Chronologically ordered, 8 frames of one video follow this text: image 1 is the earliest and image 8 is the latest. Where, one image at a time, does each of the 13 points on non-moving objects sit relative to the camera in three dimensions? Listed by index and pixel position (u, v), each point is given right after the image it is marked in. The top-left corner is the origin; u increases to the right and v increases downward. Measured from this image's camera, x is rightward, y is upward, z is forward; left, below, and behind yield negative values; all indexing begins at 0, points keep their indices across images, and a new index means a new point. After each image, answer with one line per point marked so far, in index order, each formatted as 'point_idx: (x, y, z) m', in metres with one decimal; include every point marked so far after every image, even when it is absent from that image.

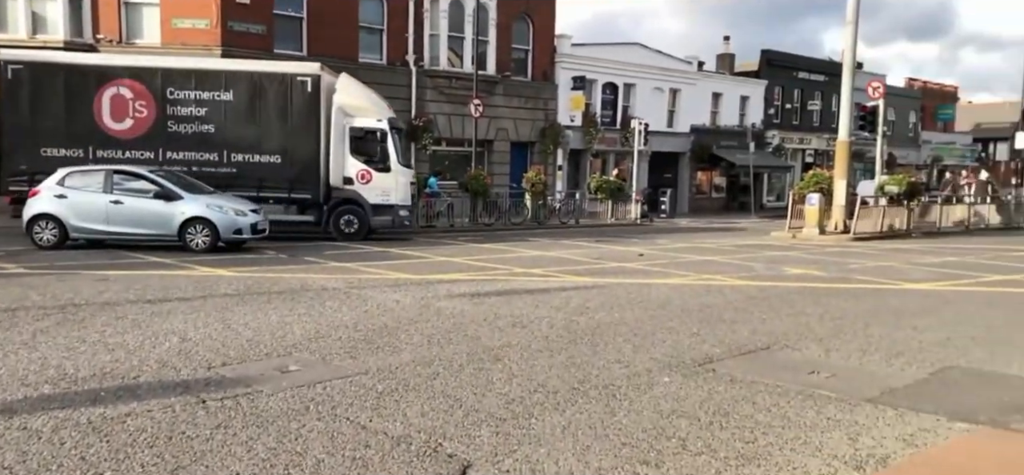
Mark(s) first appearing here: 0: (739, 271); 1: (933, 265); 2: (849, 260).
0: (+3.3, -0.5, +12.7) m
1: (+7.4, -0.4, +15.2) m
2: (+6.3, -0.3, +16.1) m
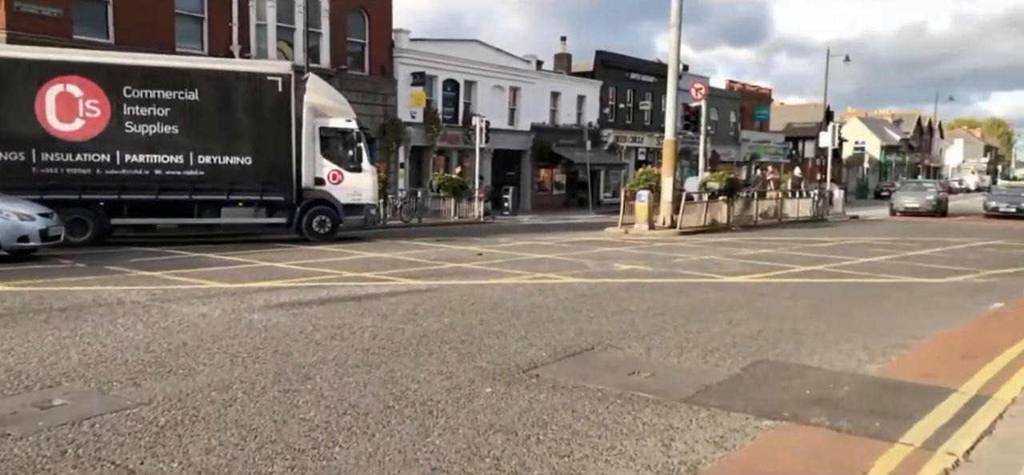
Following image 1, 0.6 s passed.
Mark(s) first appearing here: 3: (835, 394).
0: (+0.9, -0.4, +12.9) m
1: (+4.4, -0.3, +16.0) m
2: (+3.2, -0.2, +16.7) m
3: (+2.1, -1.0, +5.7) m
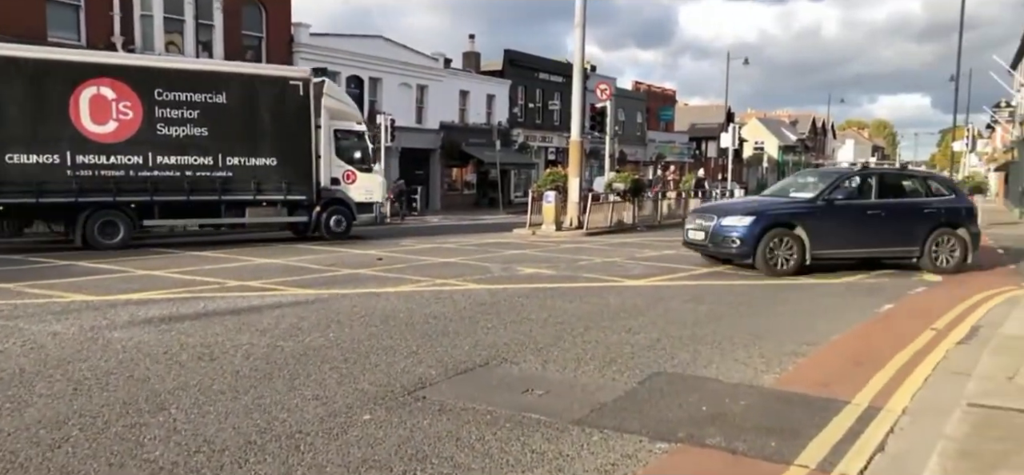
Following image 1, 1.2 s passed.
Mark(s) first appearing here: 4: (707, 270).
0: (-0.5, -0.5, +12.6) m
1: (+2.7, -0.4, +16.1) m
2: (+1.4, -0.3, +16.6) m
3: (+1.4, -1.1, +5.6) m
4: (+3.3, -0.5, +14.6) m
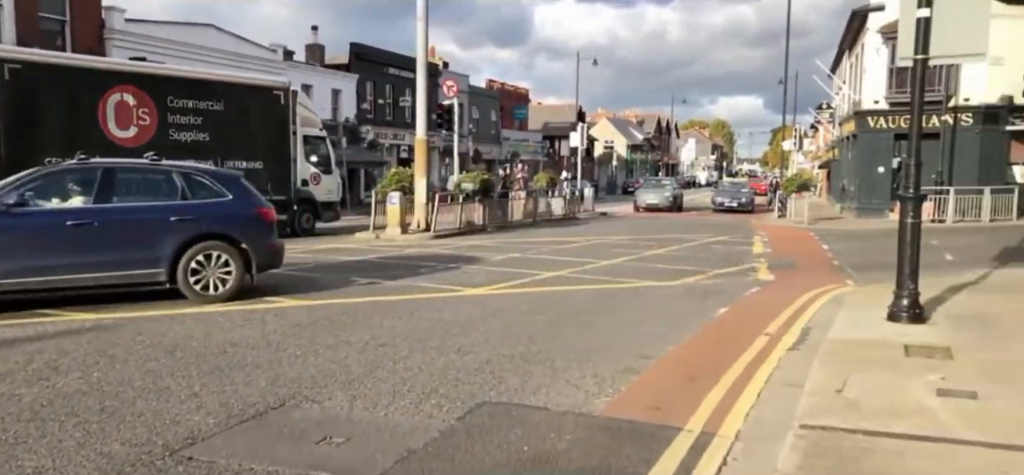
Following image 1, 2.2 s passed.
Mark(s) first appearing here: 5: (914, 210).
0: (-2.8, -0.6, +11.6) m
1: (-0.2, -0.4, +15.6) m
2: (-1.6, -0.4, +15.9) m
3: (+0.3, -1.2, +5.0) m
4: (+0.6, -0.6, +14.3) m
5: (+4.2, +0.3, +9.3) m
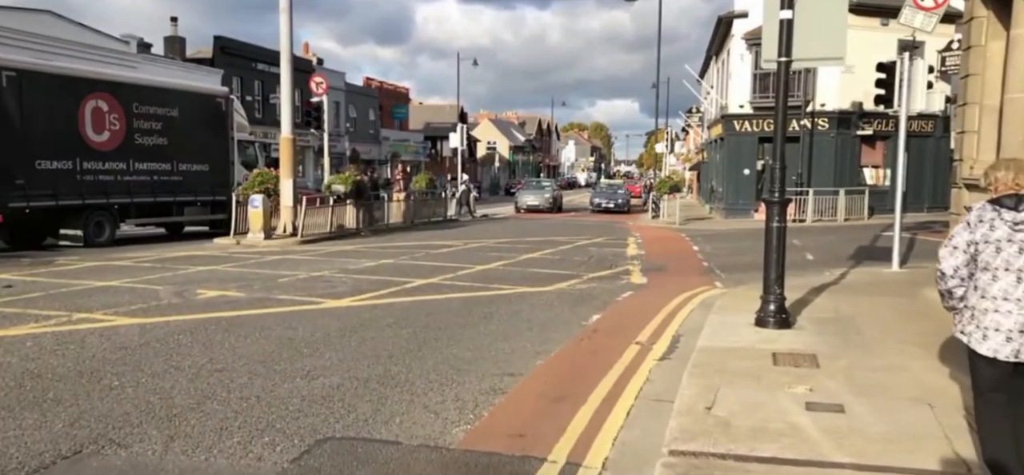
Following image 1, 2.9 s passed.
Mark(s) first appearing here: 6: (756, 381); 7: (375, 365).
0: (-4.5, -0.7, +10.5) m
1: (-2.5, -0.5, +14.8) m
2: (-3.9, -0.5, +15.0) m
3: (-0.6, -1.3, +4.4) m
4: (-1.4, -0.7, +13.7) m
5: (+2.8, +0.3, +9.2) m
6: (+1.9, -1.2, +7.0) m
7: (-1.2, -1.1, +7.5) m
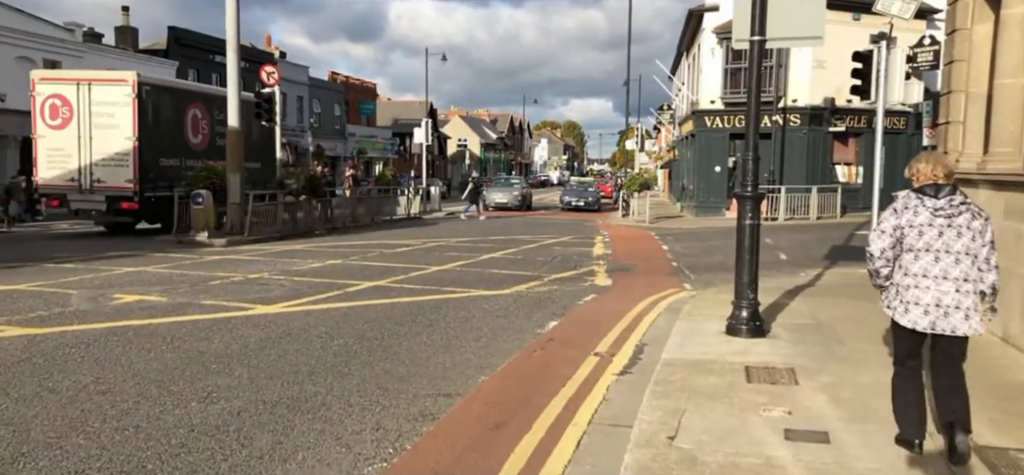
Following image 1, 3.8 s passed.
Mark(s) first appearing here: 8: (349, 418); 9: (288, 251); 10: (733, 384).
0: (-5.0, -0.7, +9.4) m
1: (-3.1, -0.5, +13.8) m
2: (-4.6, -0.5, +13.9) m
3: (-0.9, -1.3, +3.5) m
4: (-2.1, -0.7, +12.6) m
5: (+2.3, +0.3, +8.3) m
6: (+1.5, -1.1, +6.1) m
7: (-1.6, -1.1, +6.5) m
8: (-1.1, -1.2, +5.8) m
9: (-4.4, -0.3, +17.1) m
10: (+1.7, -1.1, +6.7) m
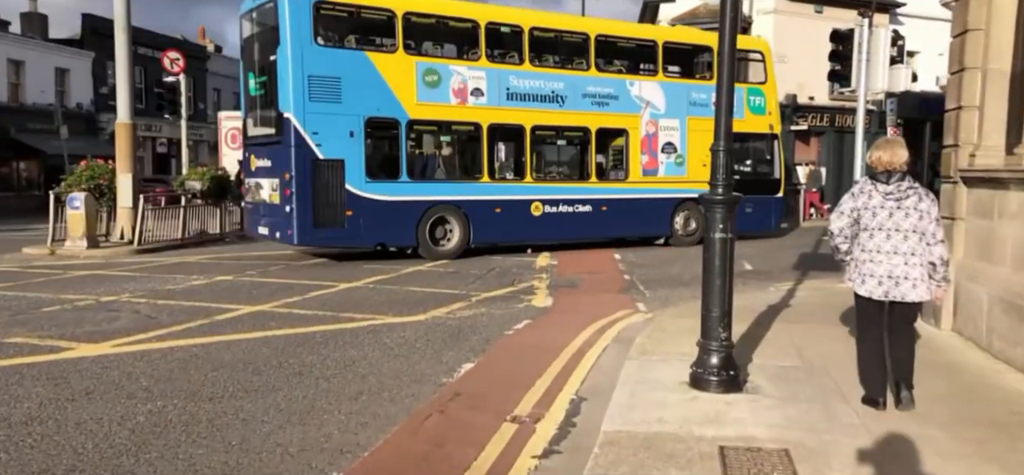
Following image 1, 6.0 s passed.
0: (-5.9, -0.9, +6.9) m
1: (-4.2, -0.7, +11.3) m
2: (-5.6, -0.7, +11.4) m
3: (-1.5, -1.4, +1.2) m
4: (-3.0, -0.8, +10.3) m
5: (+1.5, +0.1, +6.1) m
6: (+0.8, -1.3, +3.9) m
7: (-2.3, -1.2, +4.2) m
8: (-1.7, -1.3, +3.4) m
9: (-5.6, -0.4, +14.6) m
10: (+1.0, -1.2, +4.5) m
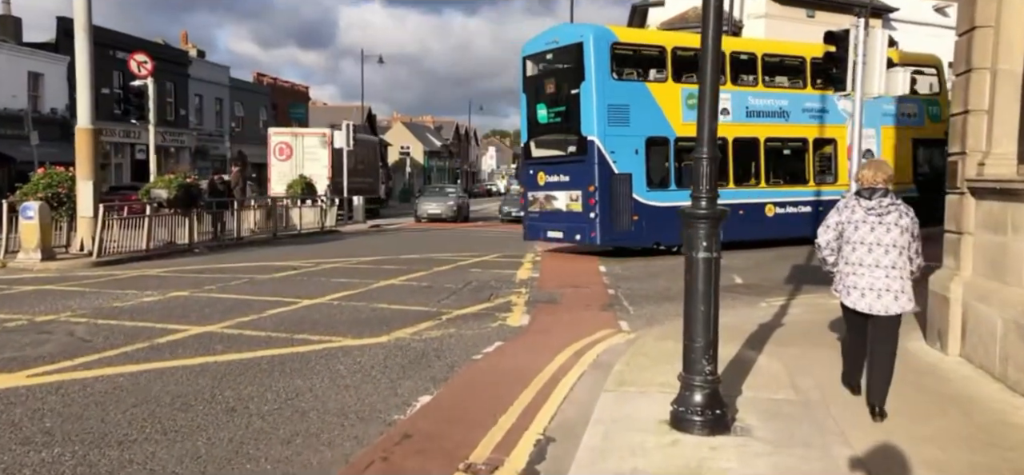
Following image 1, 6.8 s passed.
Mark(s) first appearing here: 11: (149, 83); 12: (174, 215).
0: (-6.1, -1.0, +6.1) m
1: (-4.5, -0.8, +10.5) m
2: (-5.9, -0.8, +10.6) m
3: (-1.7, -1.5, +0.4) m
4: (-3.4, -1.0, +9.5) m
5: (+1.2, 0.0, +5.4) m
6: (+0.6, -1.4, +3.2) m
7: (-2.6, -1.3, +3.4) m
8: (-2.0, -1.4, +2.7) m
9: (-5.9, -0.6, +13.8) m
10: (+0.7, -1.4, +3.7) m
11: (-8.1, +3.4, +19.6) m
12: (-7.3, +0.5, +19.0) m
